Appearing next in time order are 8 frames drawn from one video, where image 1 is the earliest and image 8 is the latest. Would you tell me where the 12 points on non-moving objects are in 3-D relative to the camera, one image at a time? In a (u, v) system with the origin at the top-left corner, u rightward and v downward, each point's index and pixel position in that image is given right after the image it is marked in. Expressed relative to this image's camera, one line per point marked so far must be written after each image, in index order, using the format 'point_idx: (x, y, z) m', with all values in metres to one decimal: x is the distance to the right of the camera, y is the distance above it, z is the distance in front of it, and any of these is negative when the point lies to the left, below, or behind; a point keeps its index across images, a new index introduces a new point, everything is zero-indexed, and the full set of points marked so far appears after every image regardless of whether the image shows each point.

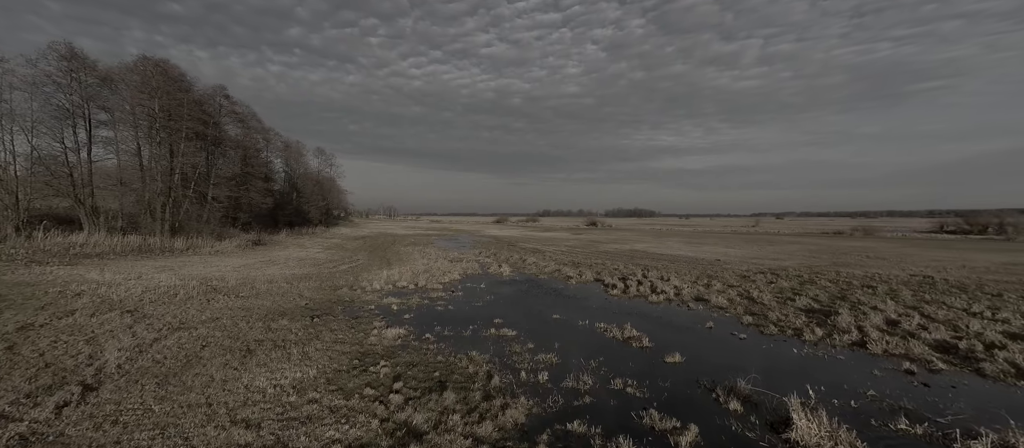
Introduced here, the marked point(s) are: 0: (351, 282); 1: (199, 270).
0: (-7.3, -2.7, +19.2) m
1: (-14.4, -2.1, +19.2) m
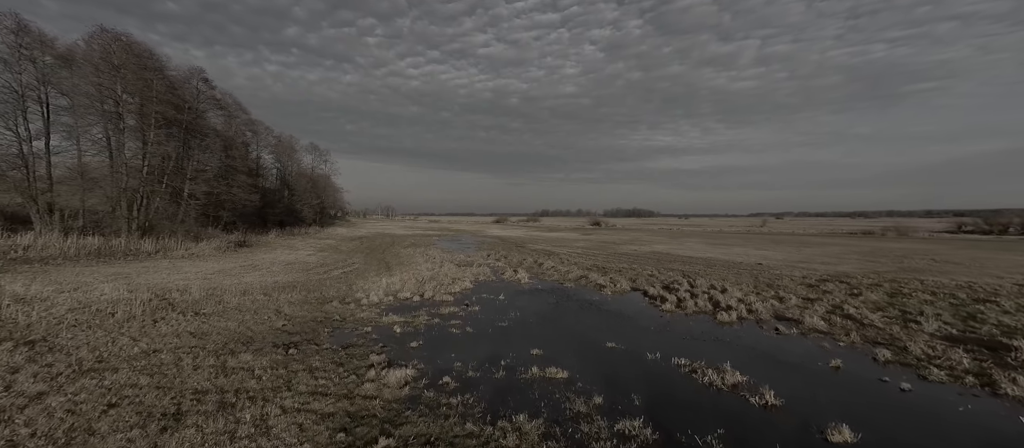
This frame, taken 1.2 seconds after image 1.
0: (-6.5, -2.7, +16.1) m
1: (-13.5, -2.1, +16.1) m
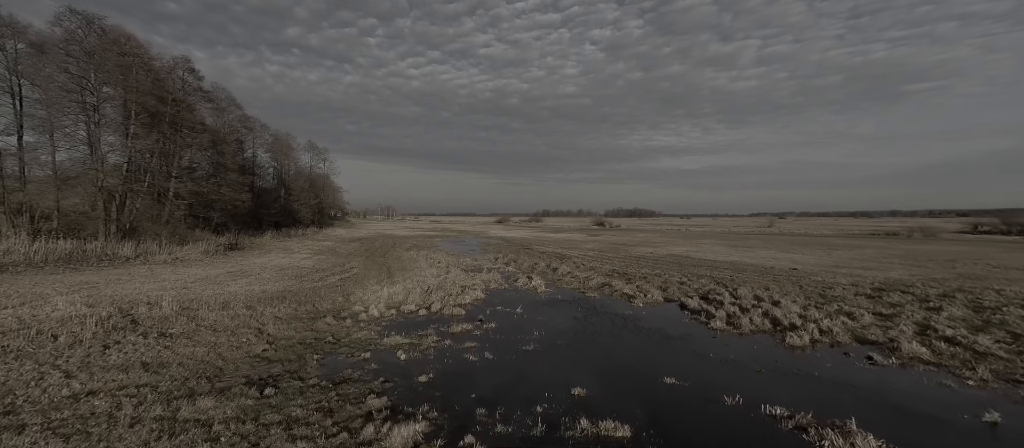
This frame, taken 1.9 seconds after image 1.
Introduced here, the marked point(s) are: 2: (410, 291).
0: (-5.9, -2.7, +14.2) m
1: (-12.9, -2.2, +14.2) m
2: (-3.9, -2.6, +15.9) m
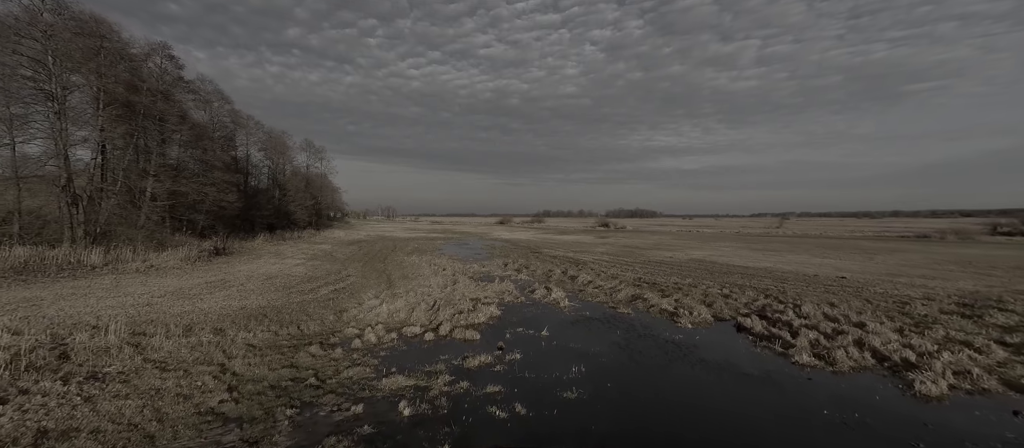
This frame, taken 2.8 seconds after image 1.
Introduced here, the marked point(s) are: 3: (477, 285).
0: (-5.2, -2.9, +11.9) m
1: (-12.2, -2.3, +12.0) m
2: (-3.2, -2.7, +13.6) m
3: (-1.6, -2.7, +18.1) m
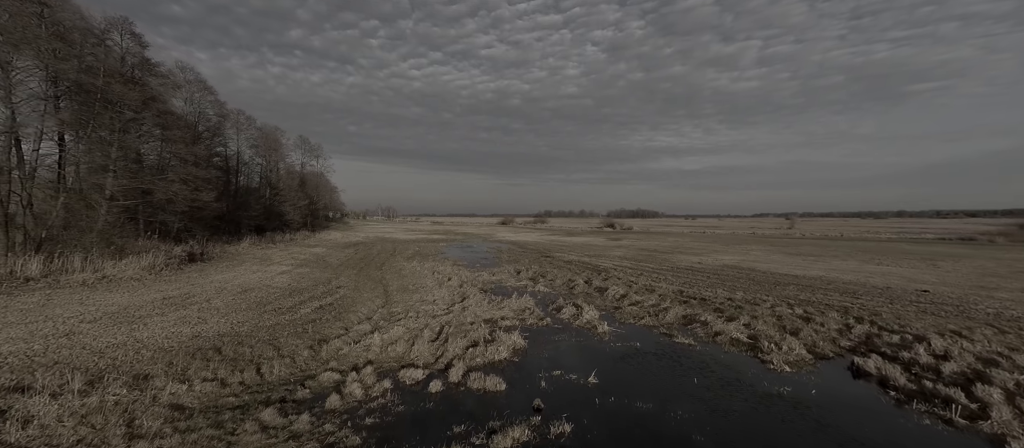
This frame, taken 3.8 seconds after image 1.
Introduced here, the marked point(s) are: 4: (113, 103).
0: (-4.5, -3.0, +8.9) m
1: (-11.5, -2.5, +9.0) m
2: (-2.5, -2.8, +10.6) m
3: (-0.8, -2.8, +15.1) m
4: (-18.3, +5.6, +19.0) m
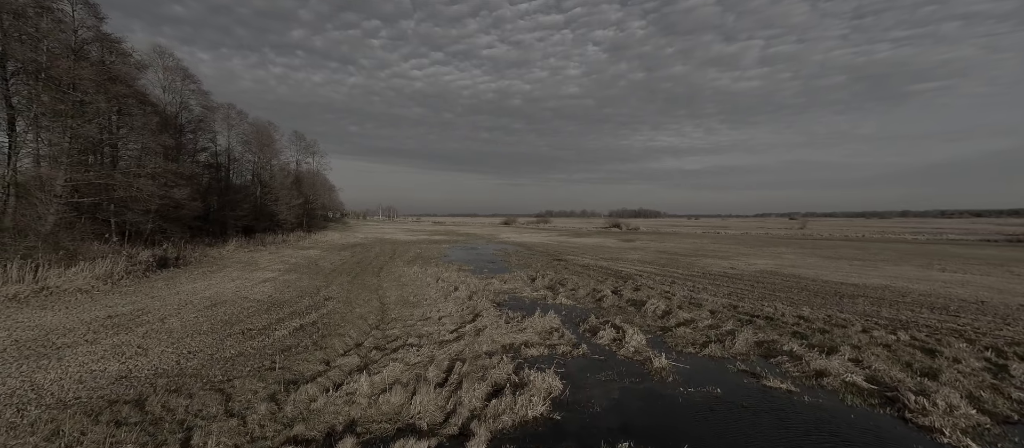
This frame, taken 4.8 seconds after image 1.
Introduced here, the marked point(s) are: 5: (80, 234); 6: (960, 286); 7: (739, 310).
0: (-3.8, -3.1, +6.2) m
1: (-10.8, -2.5, +6.2) m
2: (-1.9, -2.9, +7.9) m
3: (-0.2, -2.9, +12.3) m
4: (-17.6, +5.6, +16.3) m
5: (-17.6, -0.4, +16.9) m
6: (+17.9, -2.5, +16.7) m
7: (+7.5, -2.8, +13.8) m
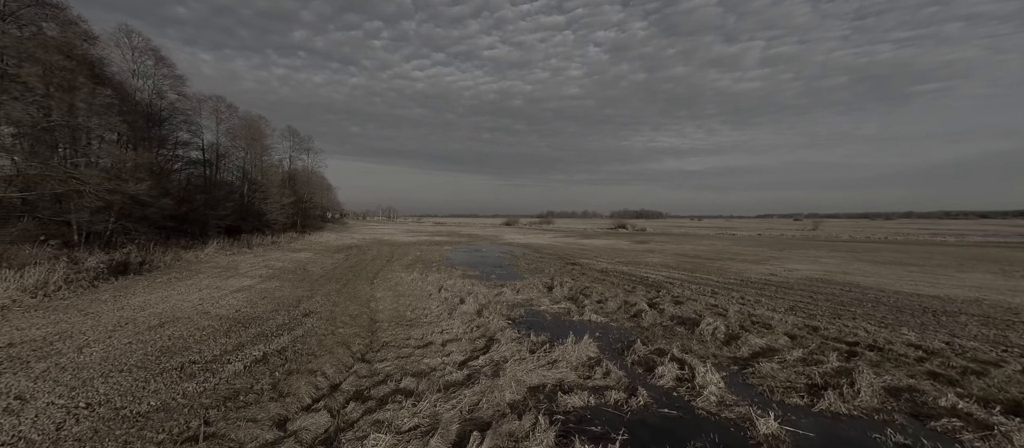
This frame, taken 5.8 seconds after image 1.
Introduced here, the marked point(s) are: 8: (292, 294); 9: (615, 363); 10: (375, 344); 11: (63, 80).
0: (-3.3, -3.0, +3.3) m
1: (-10.3, -2.5, +3.4) m
2: (-1.3, -2.9, +5.0) m
3: (+0.4, -2.9, +9.4) m
4: (-17.0, +5.6, +13.5) m
5: (-17.0, -0.4, +14.0) m
6: (+18.5, -2.5, +13.7) m
7: (+8.1, -2.8, +10.9) m
8: (-9.1, -2.9, +17.5) m
9: (+2.3, -3.0, +9.2) m
10: (-3.4, -3.0, +10.6) m
11: (-17.0, +5.6, +15.7) m
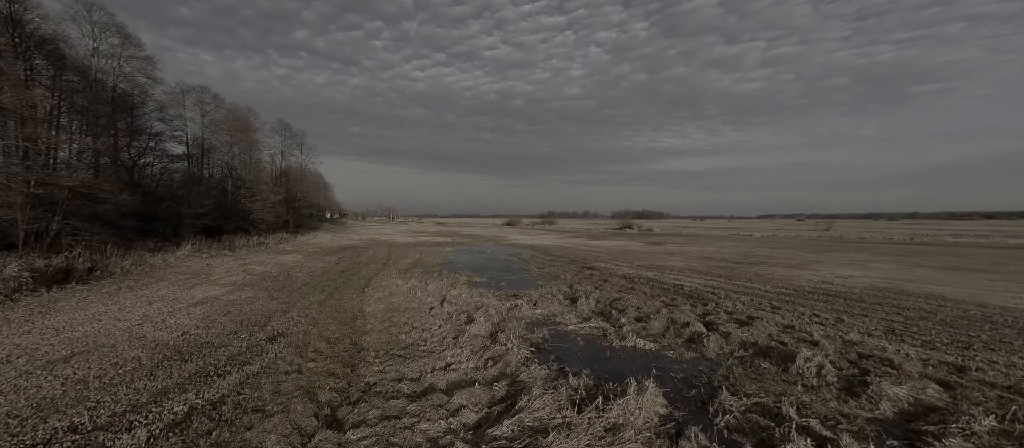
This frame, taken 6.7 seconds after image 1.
0: (-2.7, -3.0, +0.2) m
1: (-9.7, -2.5, +0.4) m
2: (-0.7, -2.8, +1.9) m
3: (+1.0, -2.8, +6.4) m
4: (-16.4, +5.6, +10.5) m
5: (-16.4, -0.4, +11.0) m
6: (+19.1, -2.5, +10.6) m
7: (+8.7, -2.8, +7.8) m
8: (-8.5, -2.8, +14.5) m
9: (+2.9, -3.0, +6.2) m
10: (-2.8, -2.9, +7.6) m
11: (-16.3, +5.6, +12.7) m
